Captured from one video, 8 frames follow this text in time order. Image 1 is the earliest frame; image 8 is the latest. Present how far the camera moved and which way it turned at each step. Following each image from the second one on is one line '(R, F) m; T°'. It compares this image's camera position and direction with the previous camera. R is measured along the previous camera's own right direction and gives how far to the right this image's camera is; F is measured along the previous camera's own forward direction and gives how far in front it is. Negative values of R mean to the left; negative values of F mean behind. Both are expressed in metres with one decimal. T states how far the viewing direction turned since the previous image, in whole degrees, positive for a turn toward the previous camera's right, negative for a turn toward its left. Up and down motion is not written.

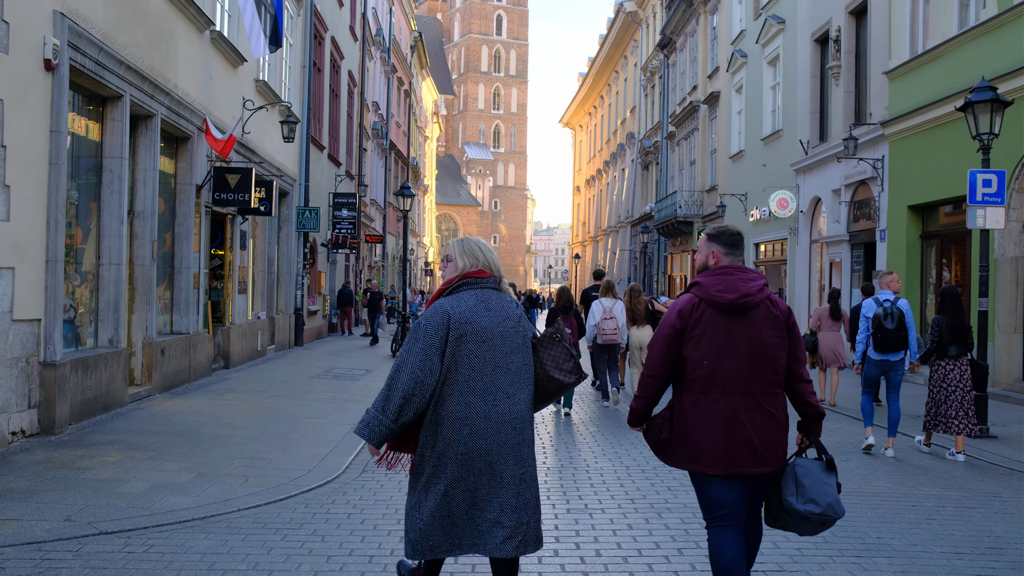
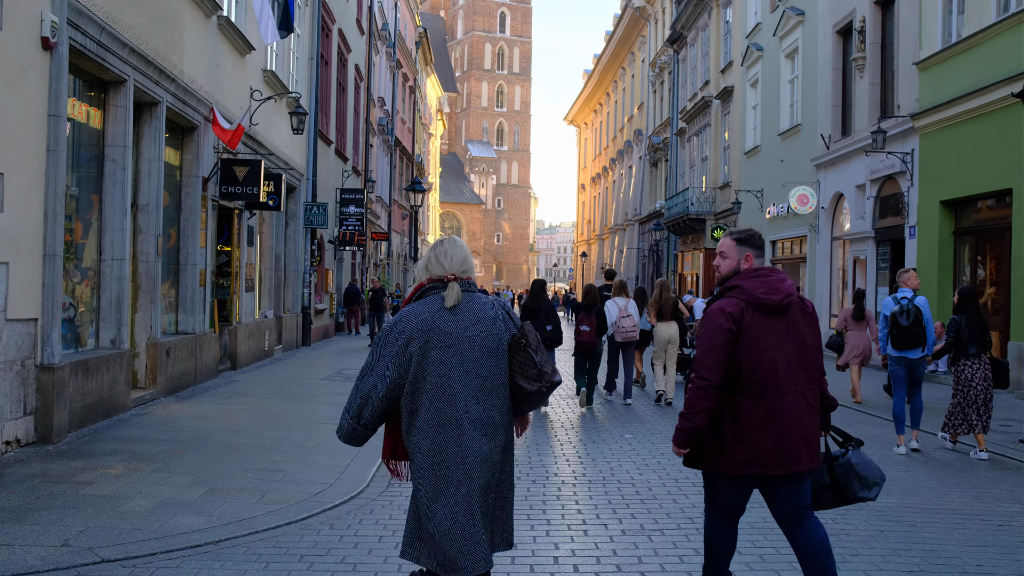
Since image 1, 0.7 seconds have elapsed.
(-0.2, +0.6) m; 0°
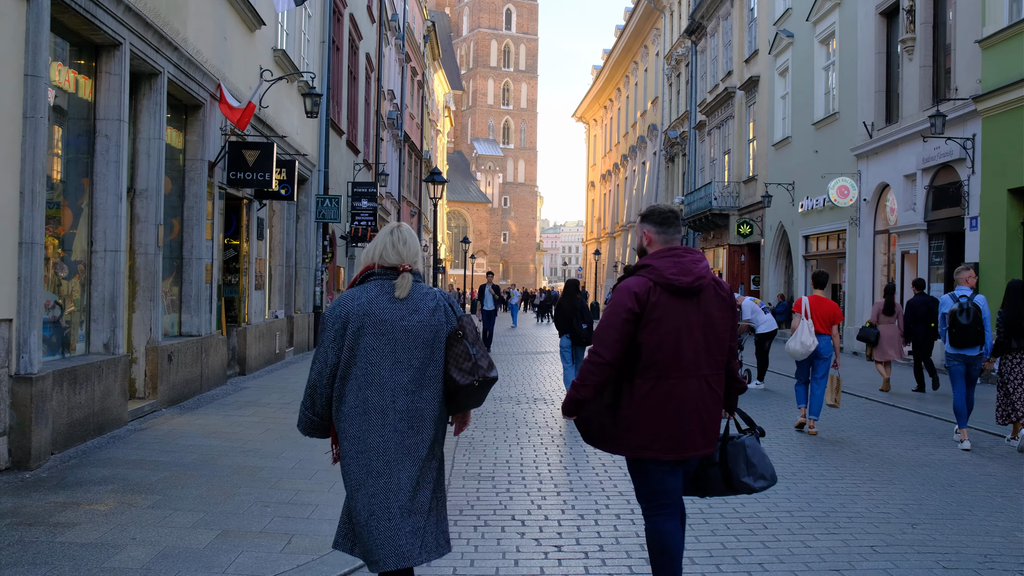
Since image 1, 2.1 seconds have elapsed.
(-0.3, +1.3) m; 0°
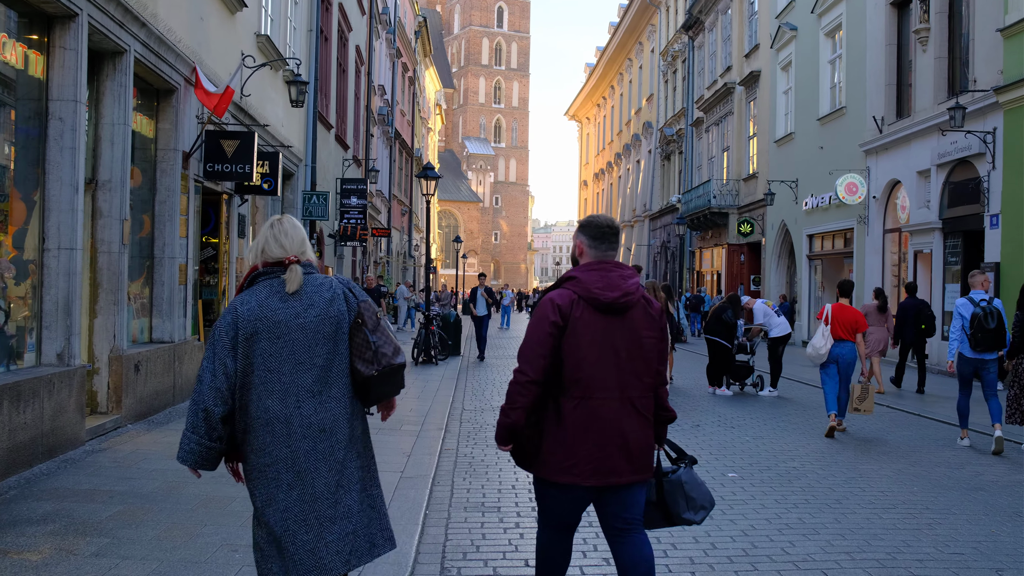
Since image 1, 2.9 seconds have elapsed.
(-0.1, +0.9) m; 0°
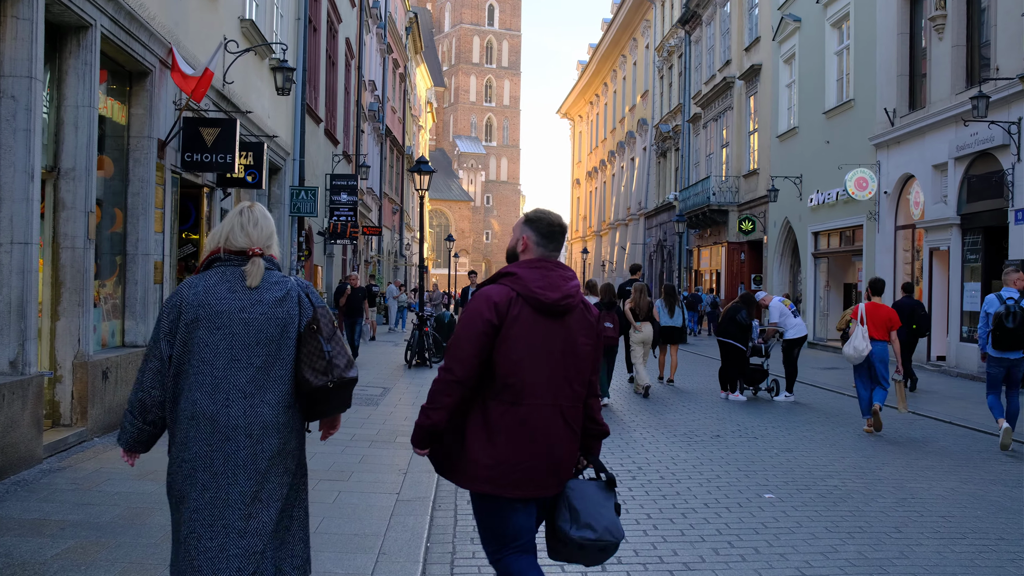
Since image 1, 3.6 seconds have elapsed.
(-0.1, +0.8) m; 0°
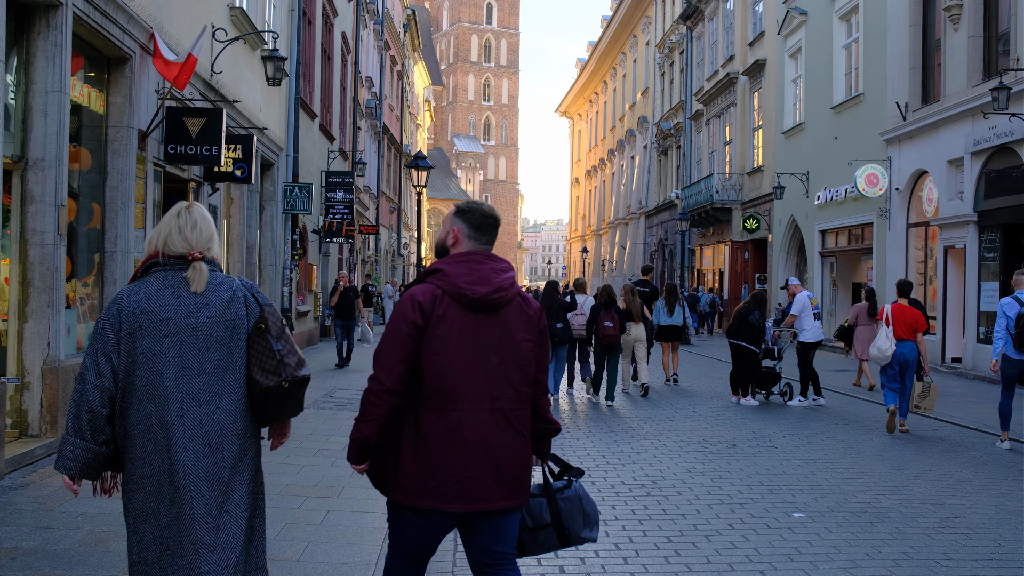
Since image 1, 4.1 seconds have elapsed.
(0.0, +0.6) m; 0°
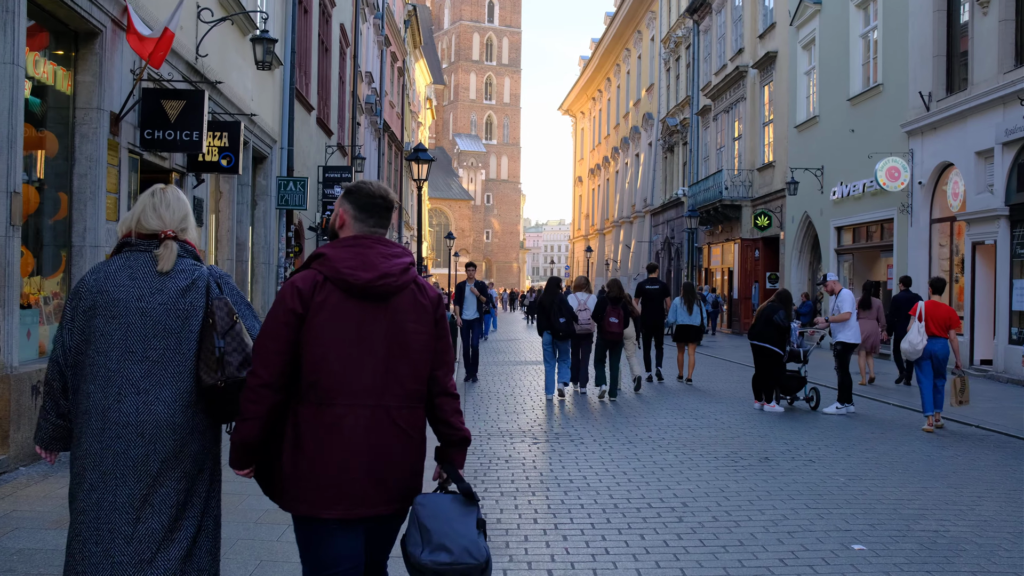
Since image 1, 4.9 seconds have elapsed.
(0.0, +0.8) m; 0°
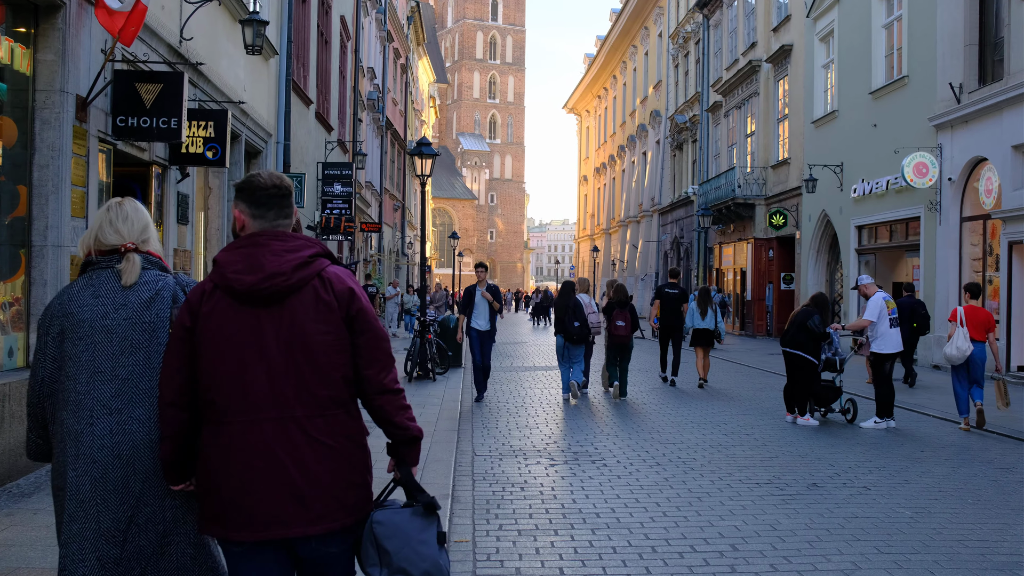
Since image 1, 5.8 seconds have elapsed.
(-0.1, +0.9) m; 0°
